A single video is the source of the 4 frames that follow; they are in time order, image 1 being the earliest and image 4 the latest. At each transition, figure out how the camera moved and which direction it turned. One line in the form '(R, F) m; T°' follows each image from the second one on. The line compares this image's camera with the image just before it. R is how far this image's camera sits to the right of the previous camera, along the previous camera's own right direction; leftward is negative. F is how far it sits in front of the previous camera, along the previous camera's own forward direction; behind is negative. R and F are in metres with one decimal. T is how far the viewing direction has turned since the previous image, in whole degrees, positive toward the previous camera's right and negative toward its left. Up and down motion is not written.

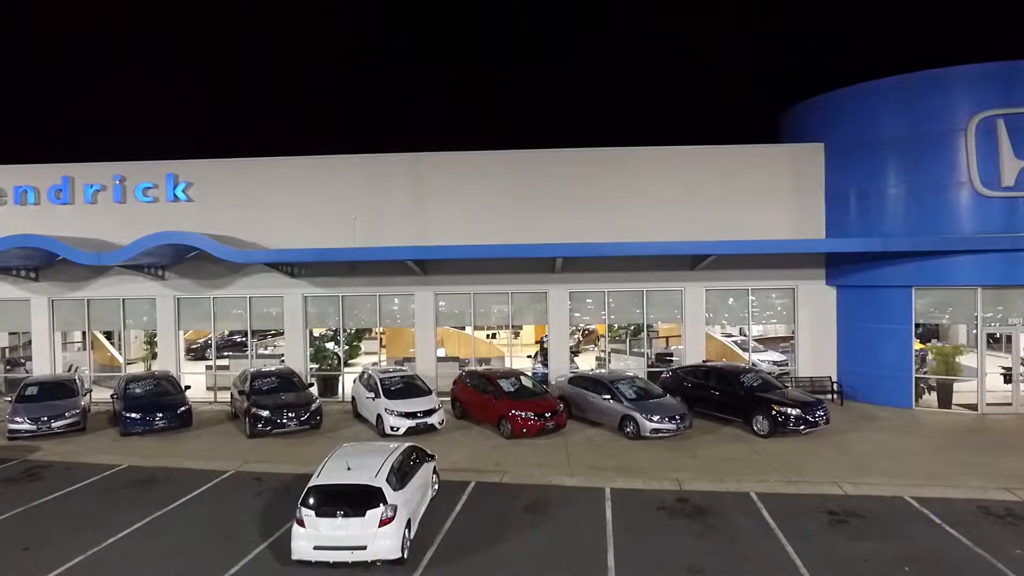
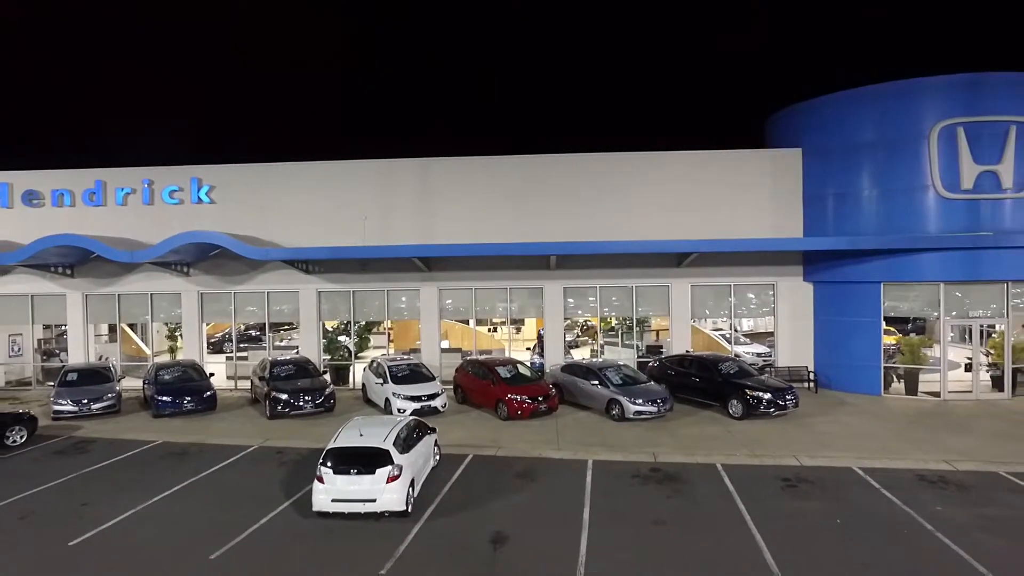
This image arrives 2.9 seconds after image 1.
(+0.3, -1.3) m; -1°
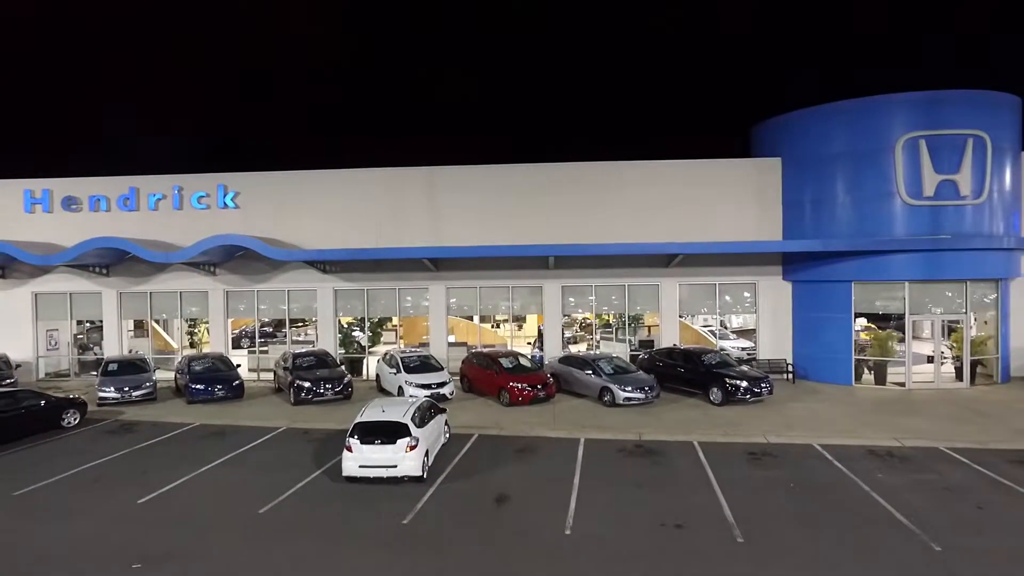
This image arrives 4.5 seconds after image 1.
(0.0, -1.6) m; 0°
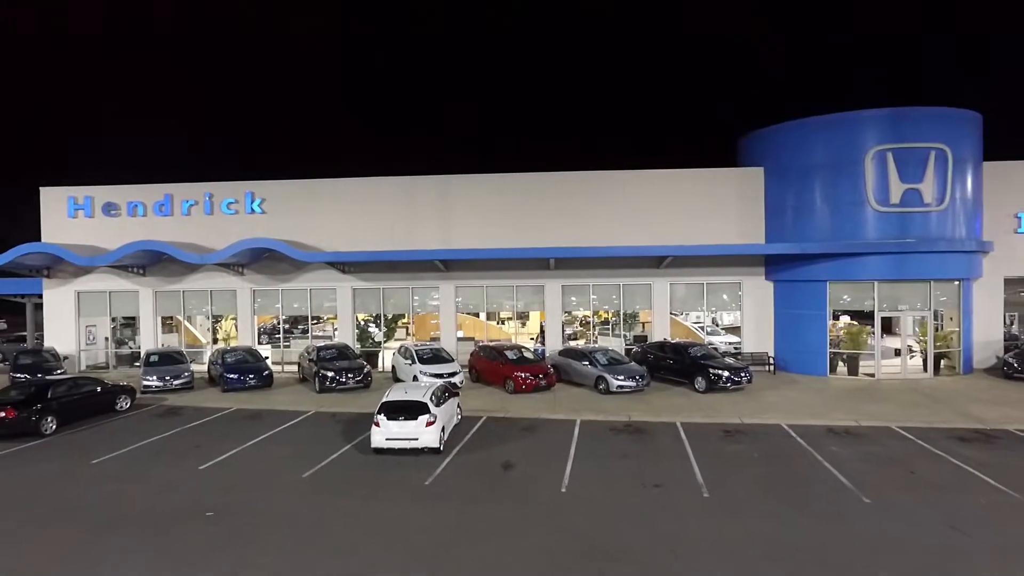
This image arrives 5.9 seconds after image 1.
(0.0, -1.8) m; 0°
